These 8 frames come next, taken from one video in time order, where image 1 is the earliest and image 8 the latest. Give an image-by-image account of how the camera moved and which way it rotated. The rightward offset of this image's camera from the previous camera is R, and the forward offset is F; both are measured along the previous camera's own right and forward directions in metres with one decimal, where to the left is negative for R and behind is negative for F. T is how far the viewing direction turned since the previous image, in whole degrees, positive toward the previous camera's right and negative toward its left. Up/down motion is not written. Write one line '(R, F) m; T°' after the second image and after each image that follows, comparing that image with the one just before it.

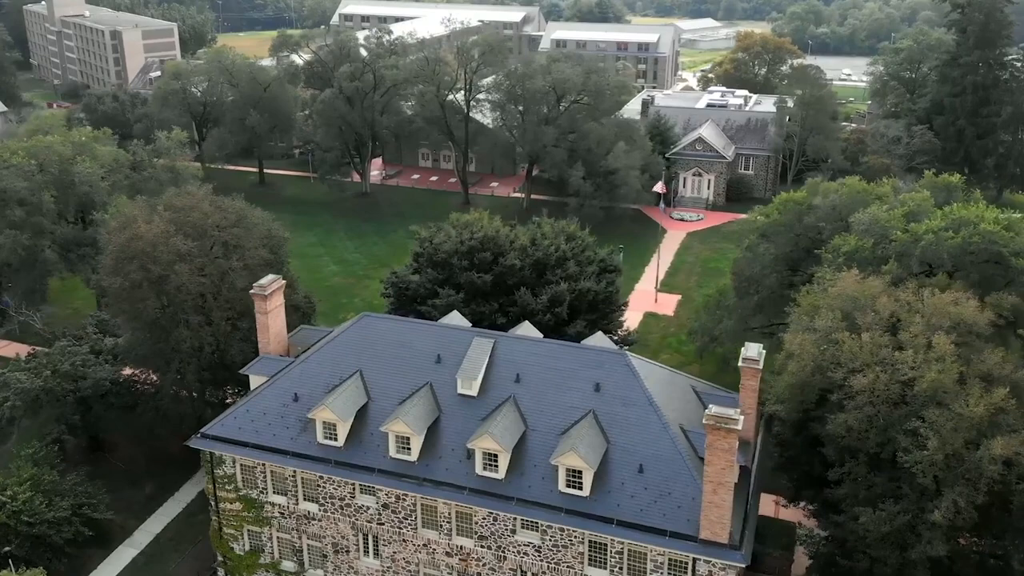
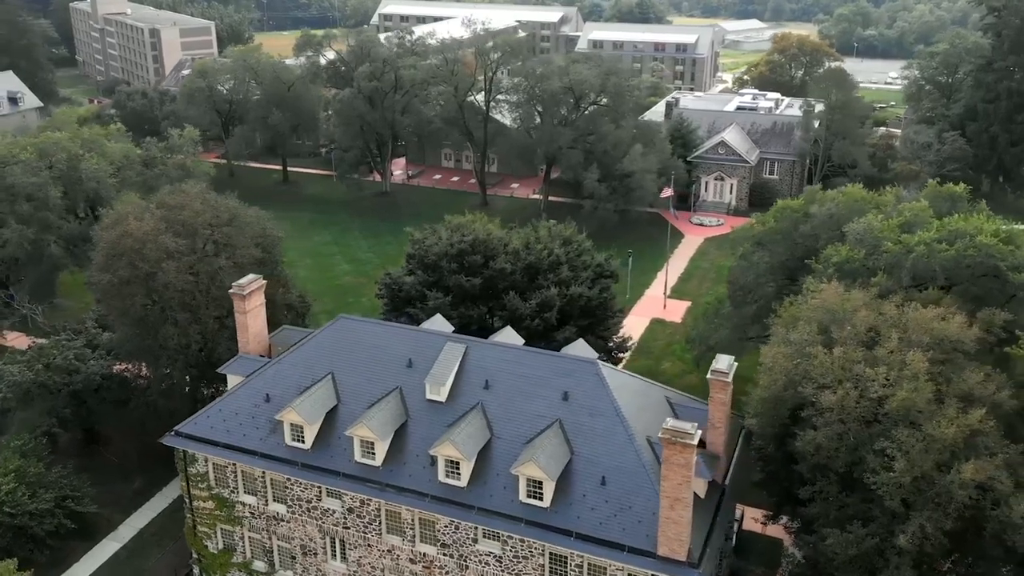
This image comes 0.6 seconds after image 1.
(+2.5, +0.5) m; -3°
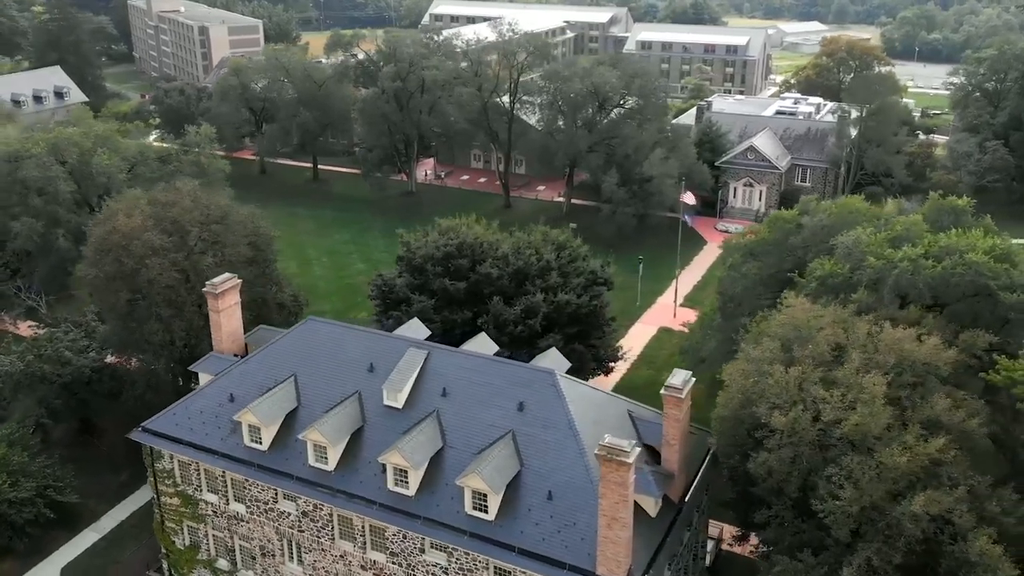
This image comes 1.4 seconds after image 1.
(+3.2, +0.6) m; -4°
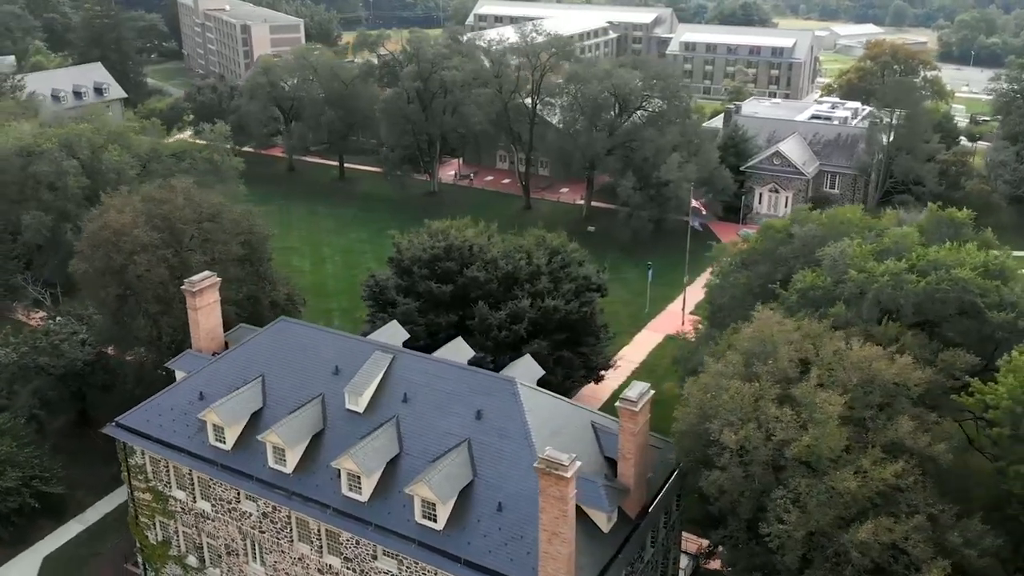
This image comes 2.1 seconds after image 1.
(+2.8, +0.6) m; -3°
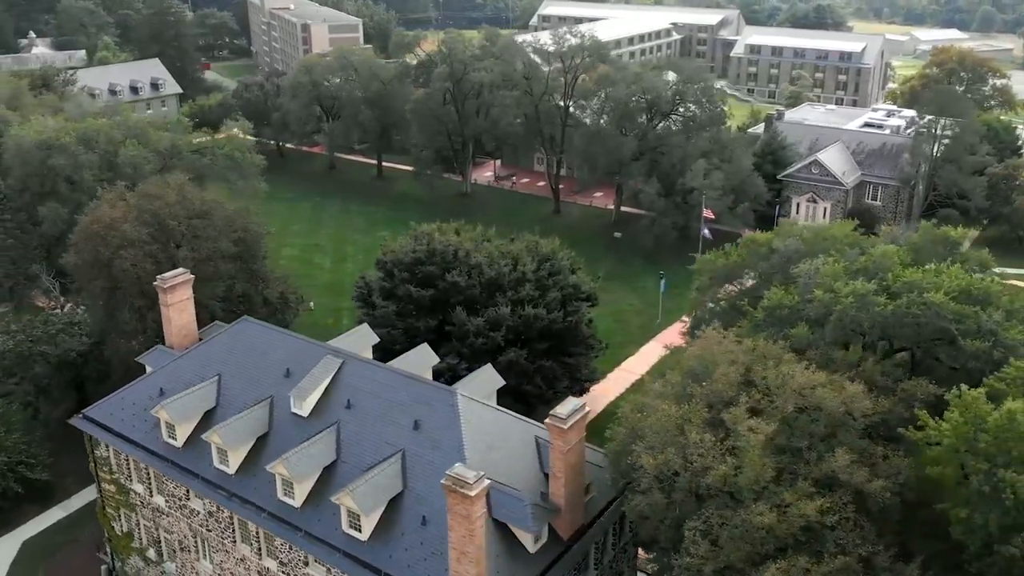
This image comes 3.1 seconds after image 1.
(+4.0, +0.9) m; -5°
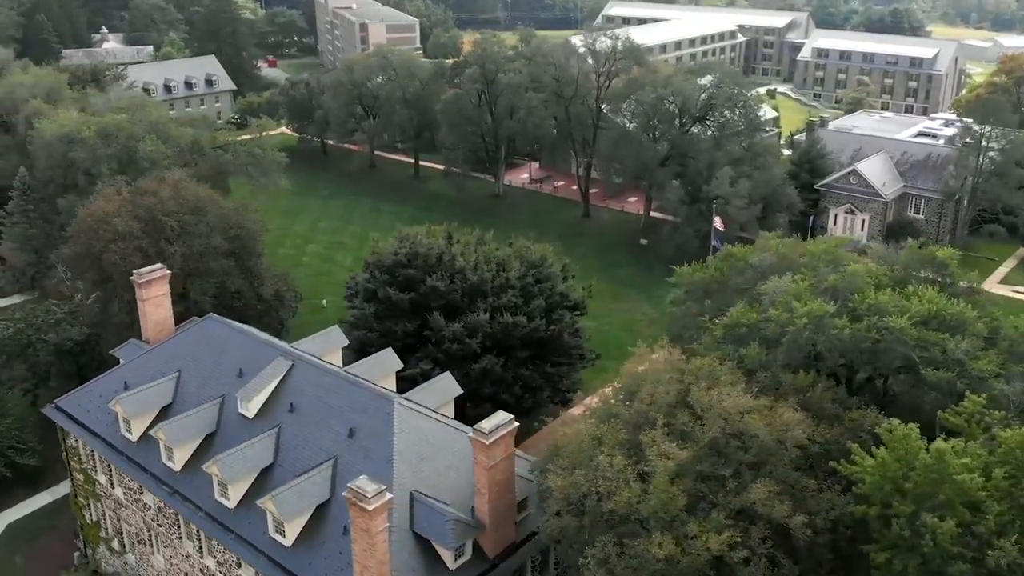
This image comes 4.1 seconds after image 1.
(+3.9, +0.9) m; -5°
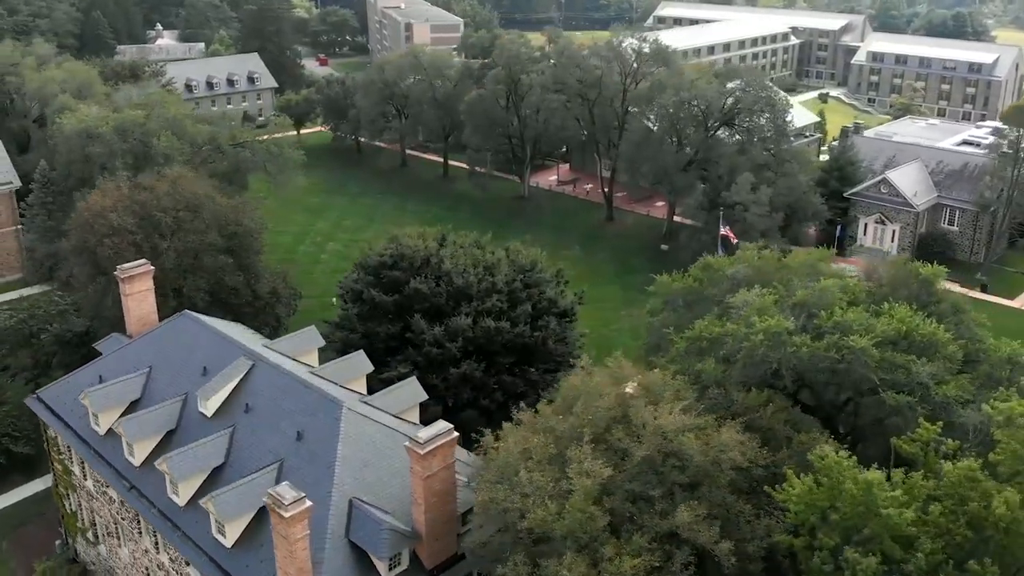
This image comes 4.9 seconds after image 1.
(+3.1, +0.7) m; -4°
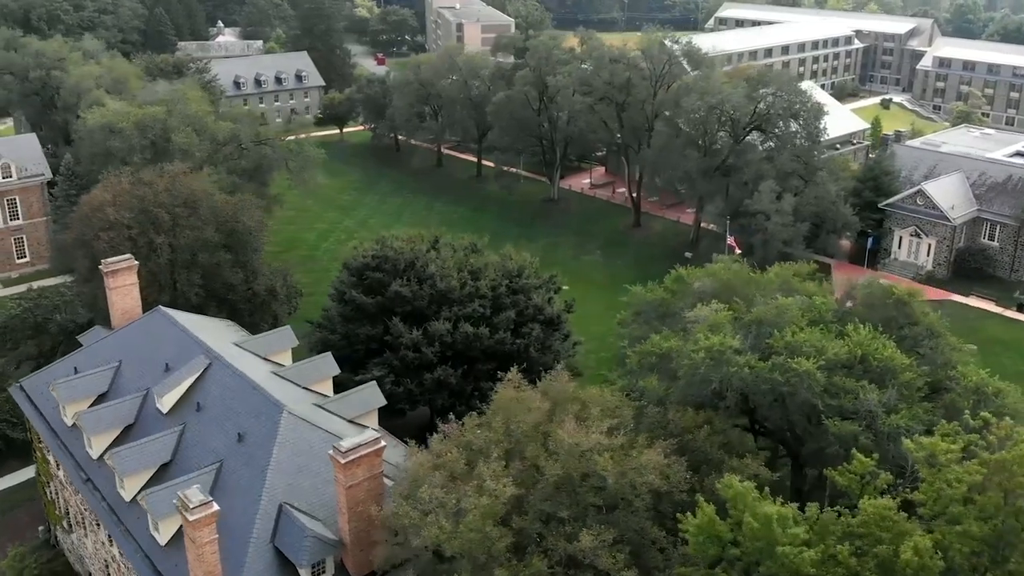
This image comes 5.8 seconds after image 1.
(+3.5, +0.8) m; -4°
